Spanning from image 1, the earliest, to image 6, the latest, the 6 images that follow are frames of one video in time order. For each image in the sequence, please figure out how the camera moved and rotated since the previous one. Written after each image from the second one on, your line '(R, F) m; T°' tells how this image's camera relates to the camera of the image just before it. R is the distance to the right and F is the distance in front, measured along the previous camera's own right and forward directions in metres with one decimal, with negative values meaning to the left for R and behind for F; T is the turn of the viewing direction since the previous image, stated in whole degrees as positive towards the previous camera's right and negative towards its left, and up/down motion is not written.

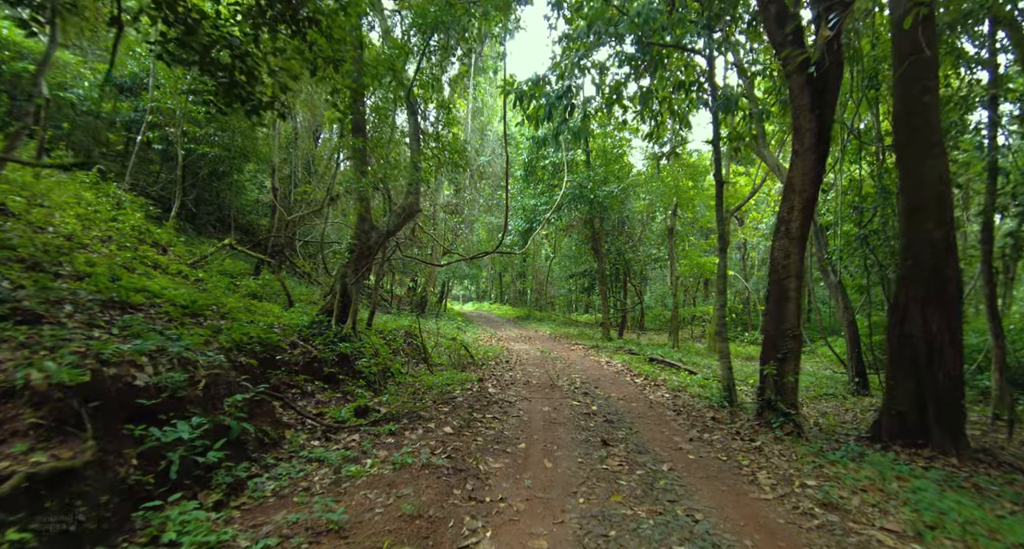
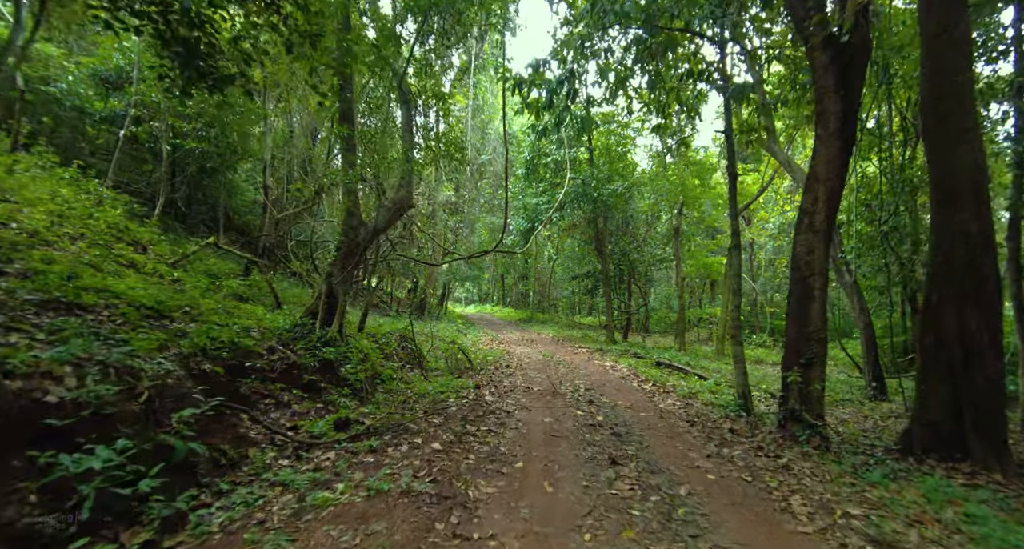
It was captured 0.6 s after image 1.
(+0.1, +0.5) m; 0°
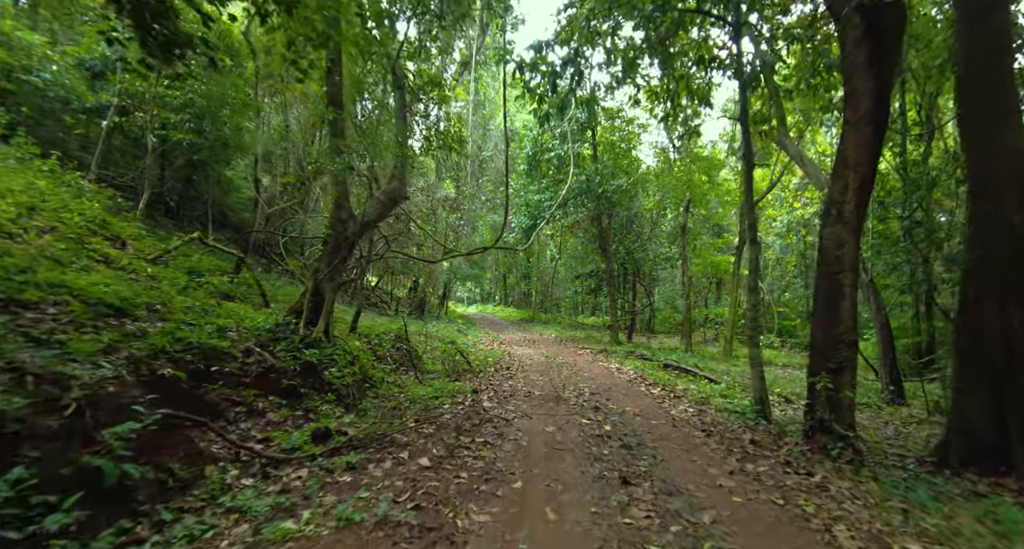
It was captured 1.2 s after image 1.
(0.0, +0.5) m; 0°
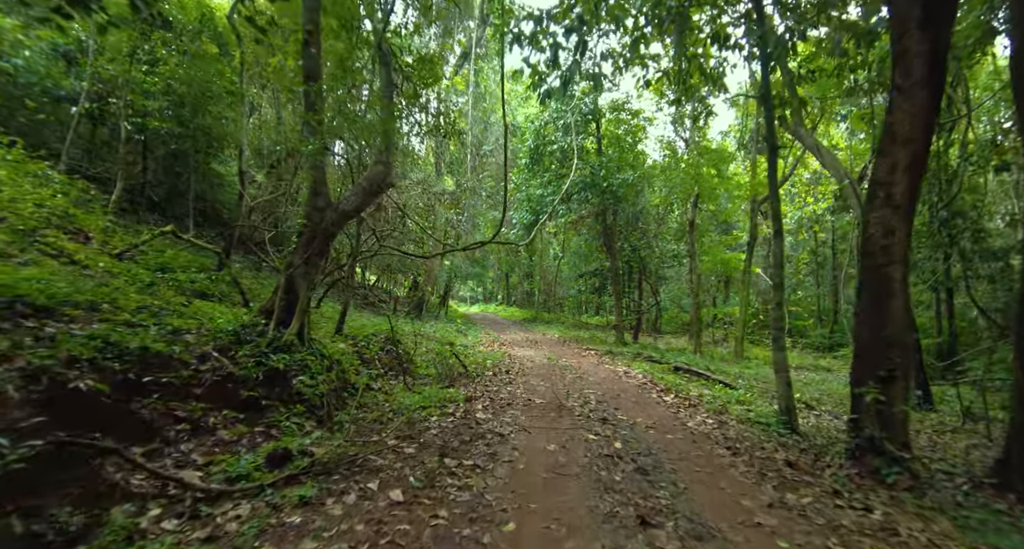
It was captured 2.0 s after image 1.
(+0.1, +0.7) m; 0°
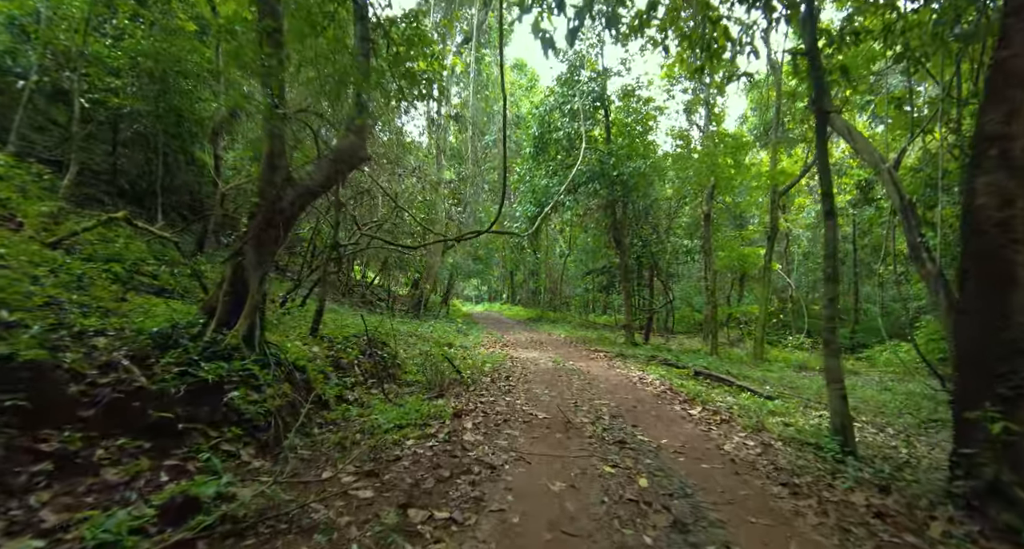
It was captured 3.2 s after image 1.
(+0.1, +1.0) m; -1°
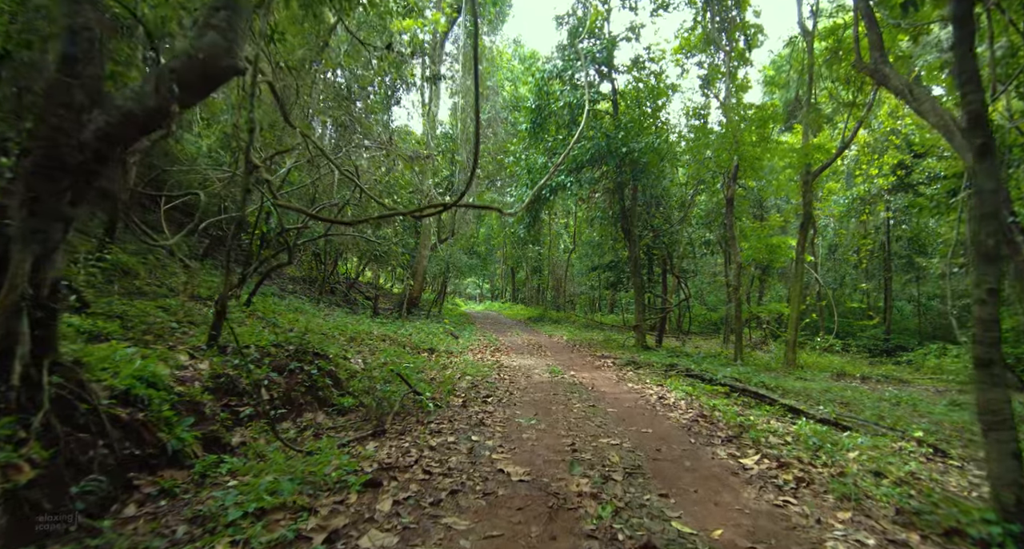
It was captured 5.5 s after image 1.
(+0.4, +2.0) m; -1°
